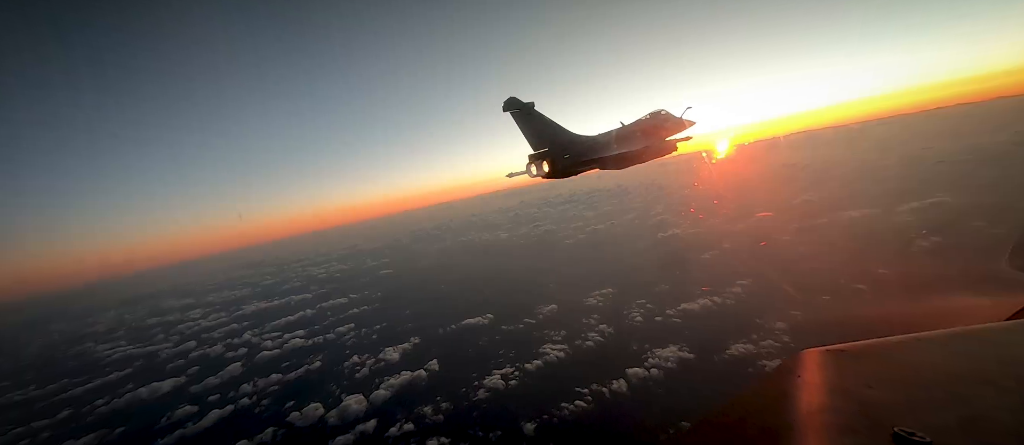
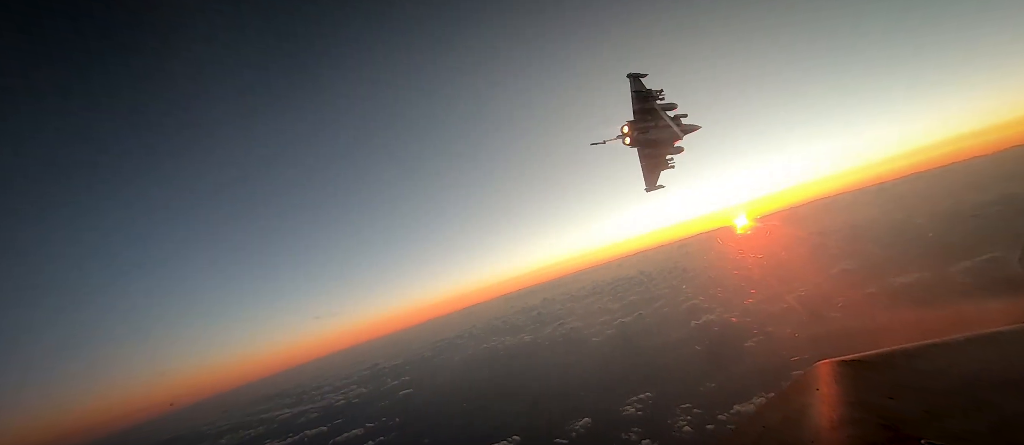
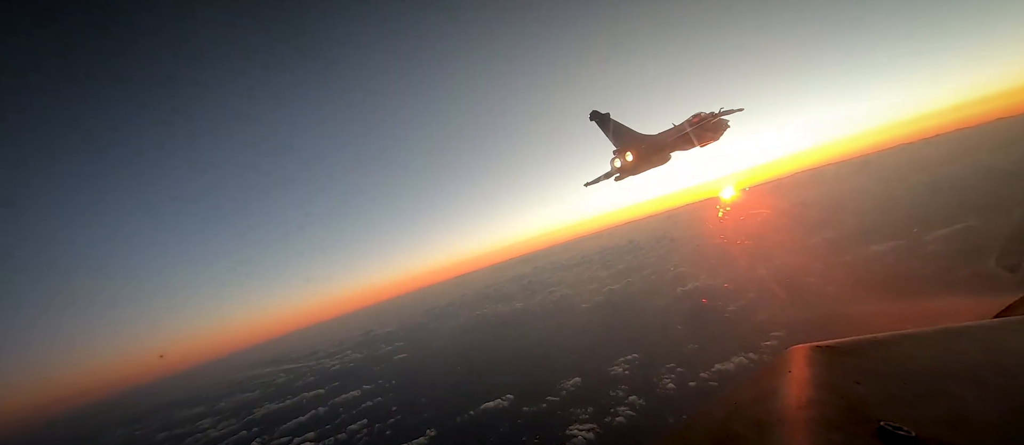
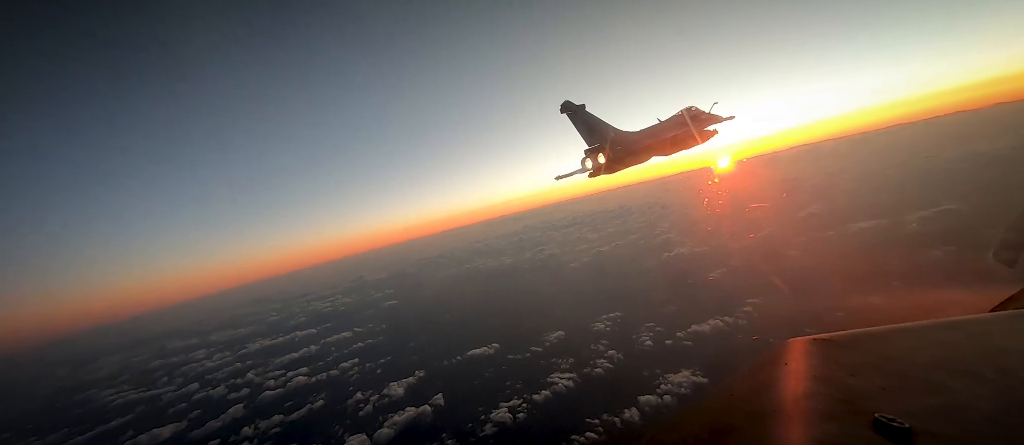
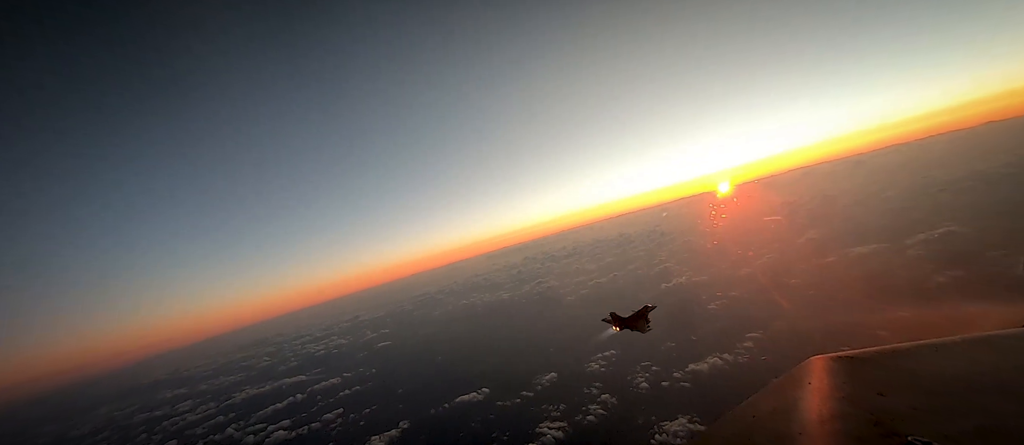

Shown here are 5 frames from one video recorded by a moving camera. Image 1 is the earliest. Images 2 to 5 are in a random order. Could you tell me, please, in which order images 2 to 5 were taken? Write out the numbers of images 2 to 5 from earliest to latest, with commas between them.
4, 3, 2, 5
